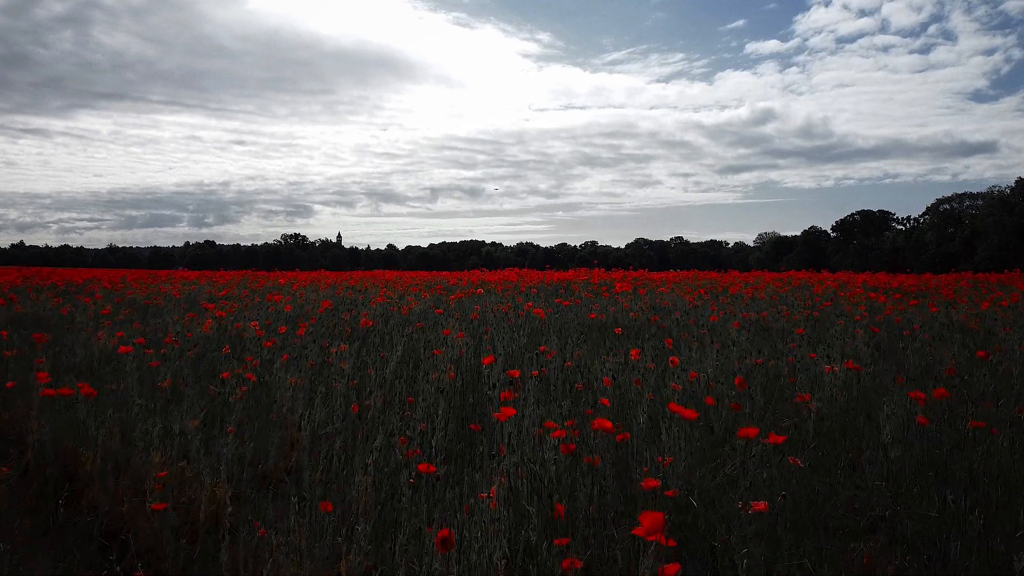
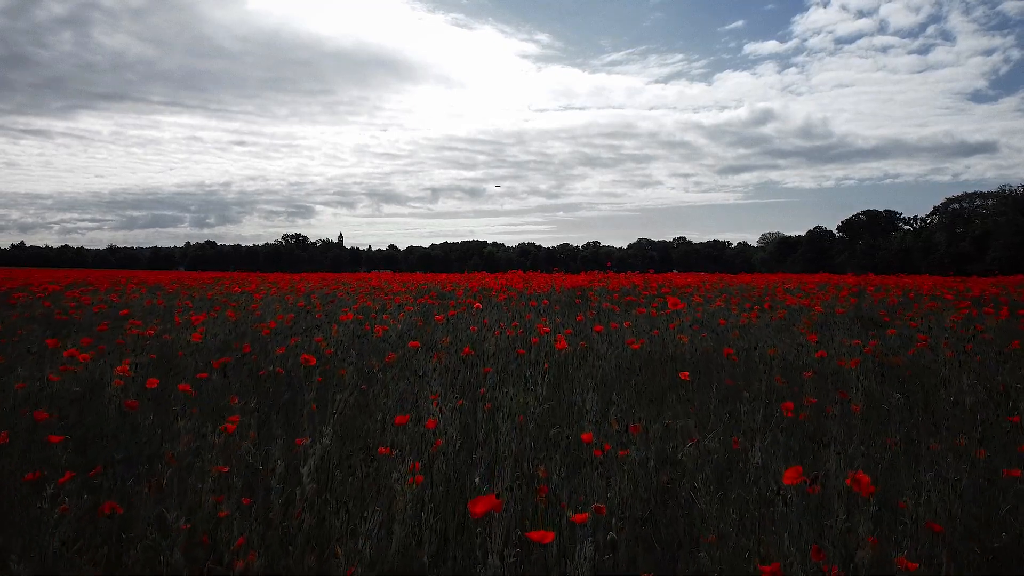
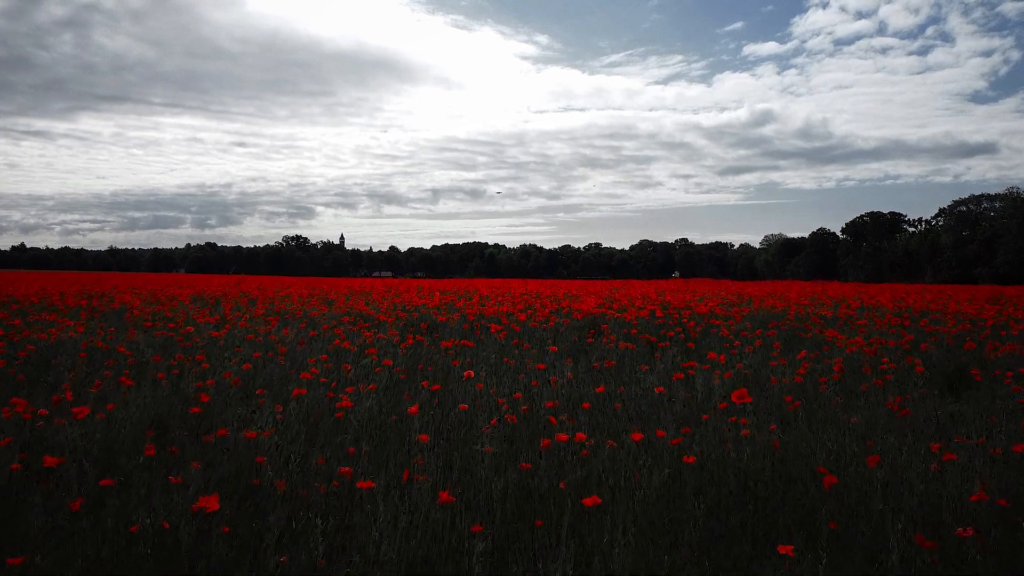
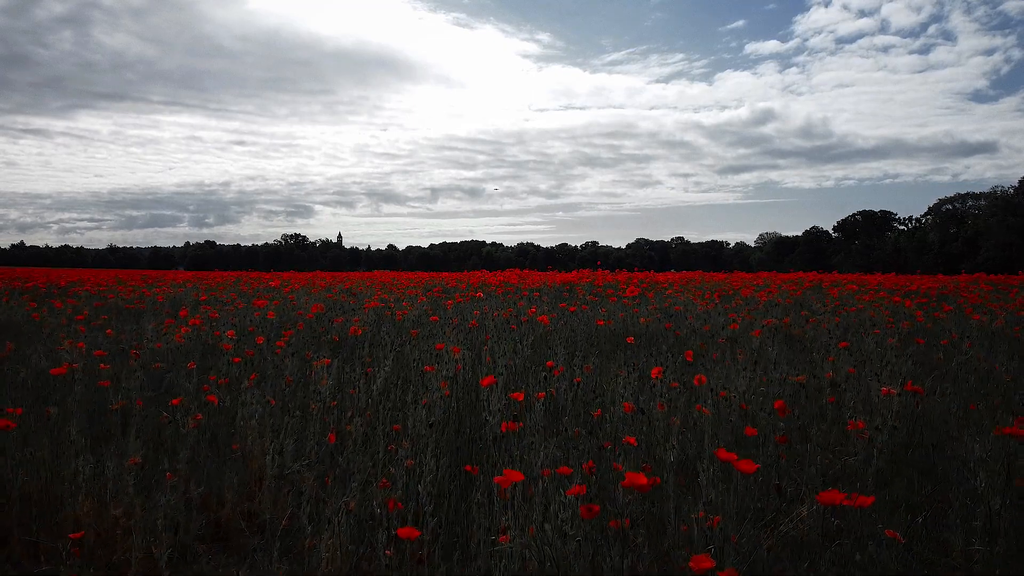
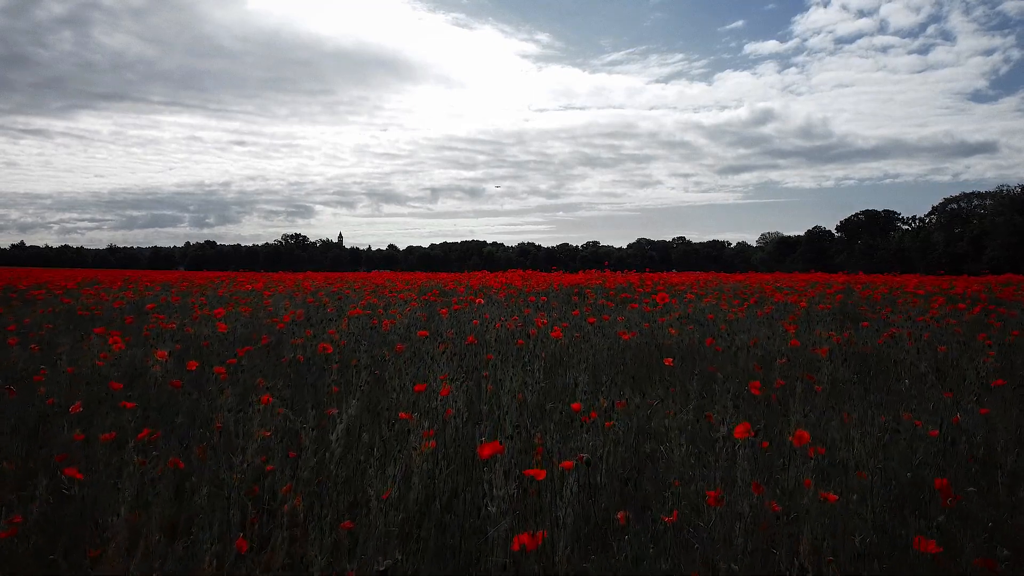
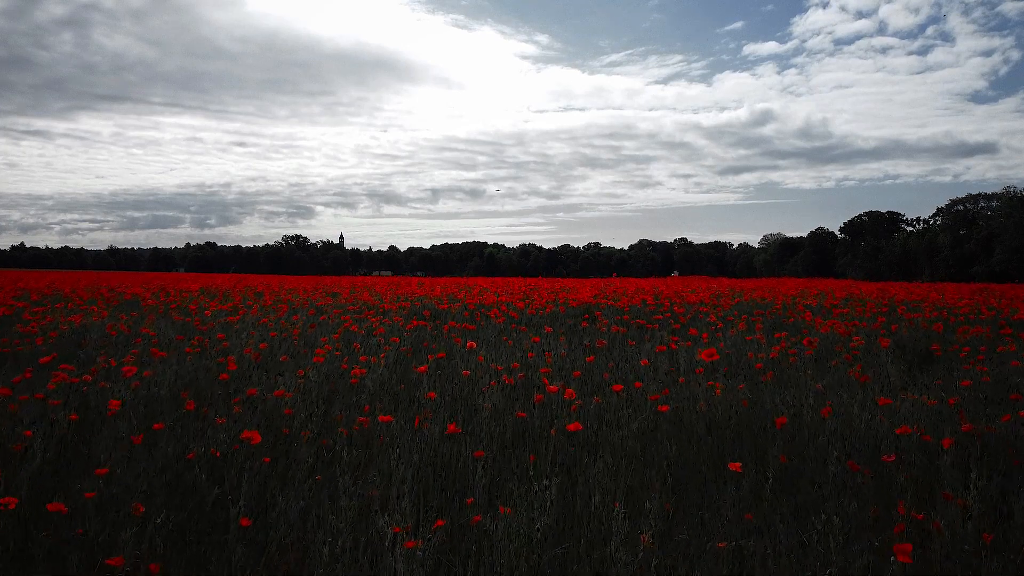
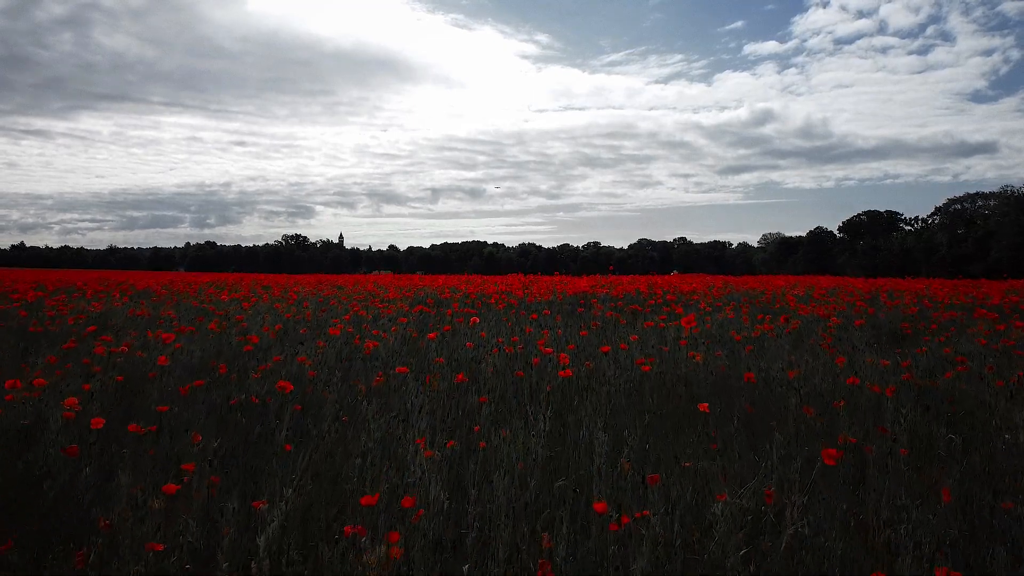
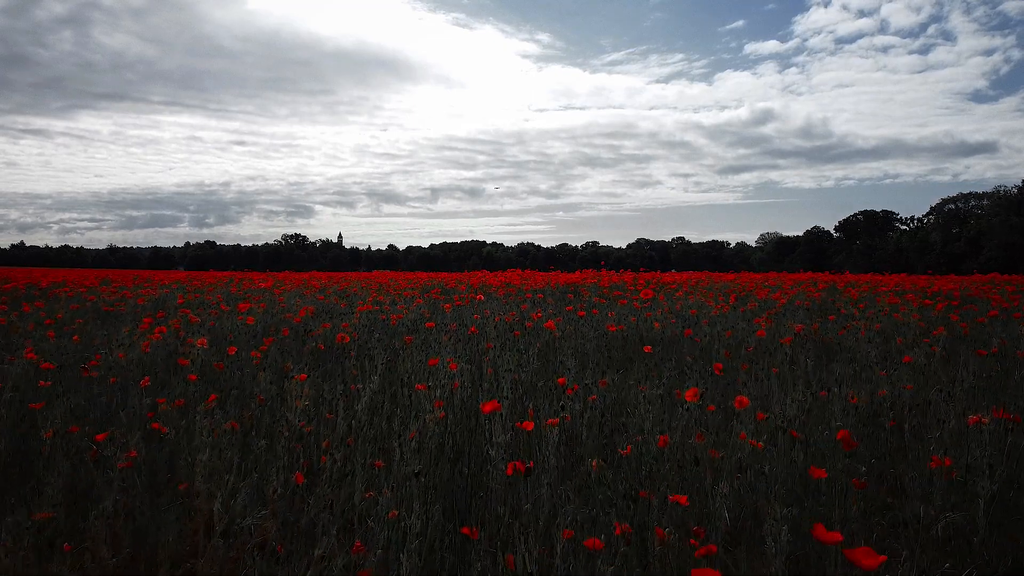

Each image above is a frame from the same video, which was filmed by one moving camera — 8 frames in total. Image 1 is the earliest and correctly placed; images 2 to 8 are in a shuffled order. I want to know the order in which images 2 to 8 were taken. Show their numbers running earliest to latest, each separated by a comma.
4, 8, 5, 2, 7, 6, 3
